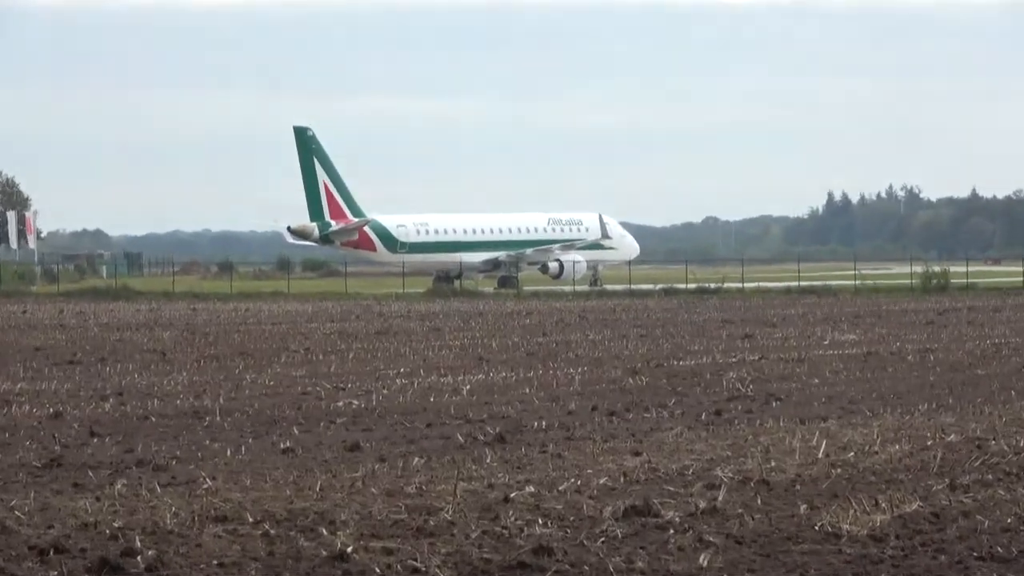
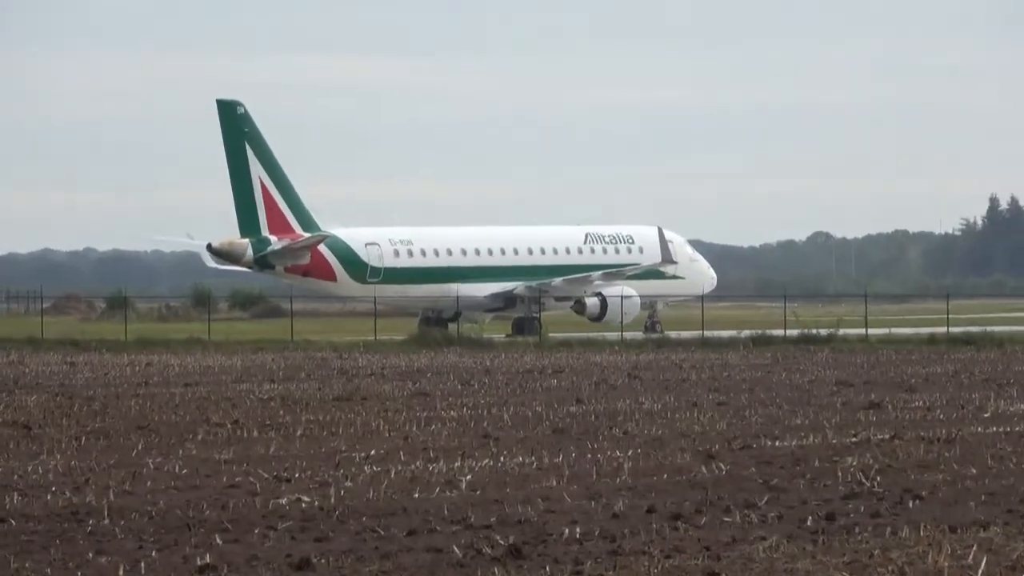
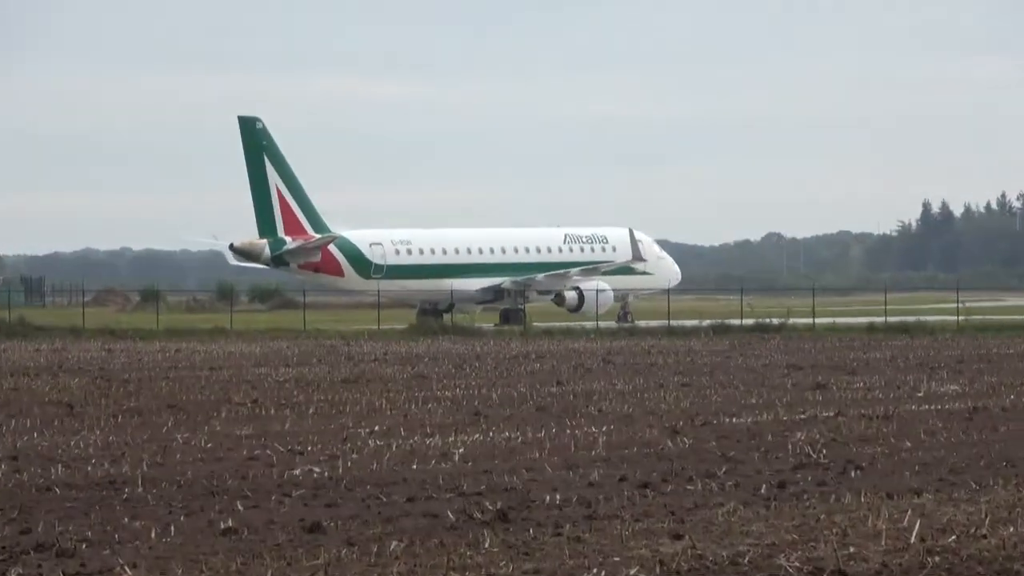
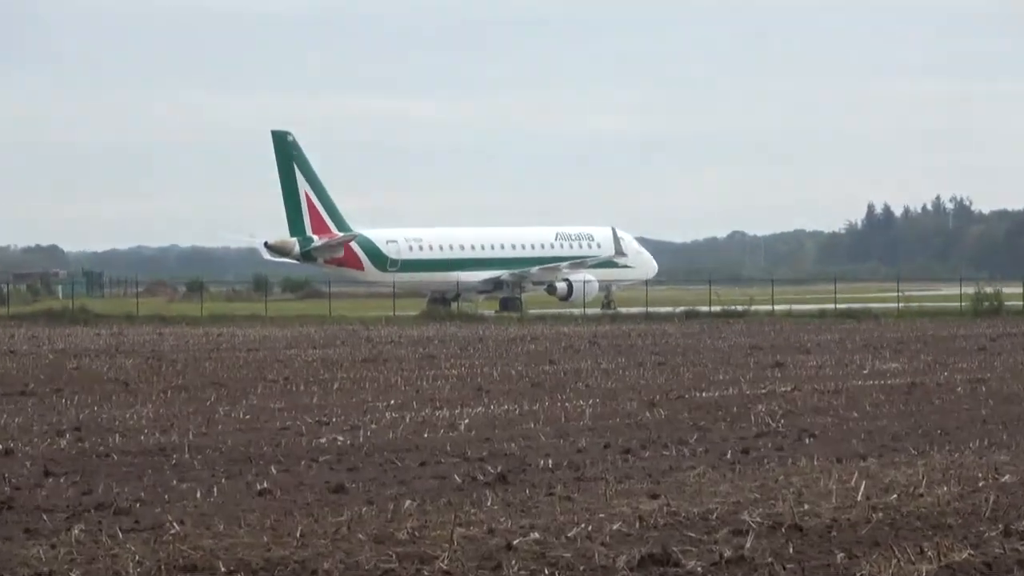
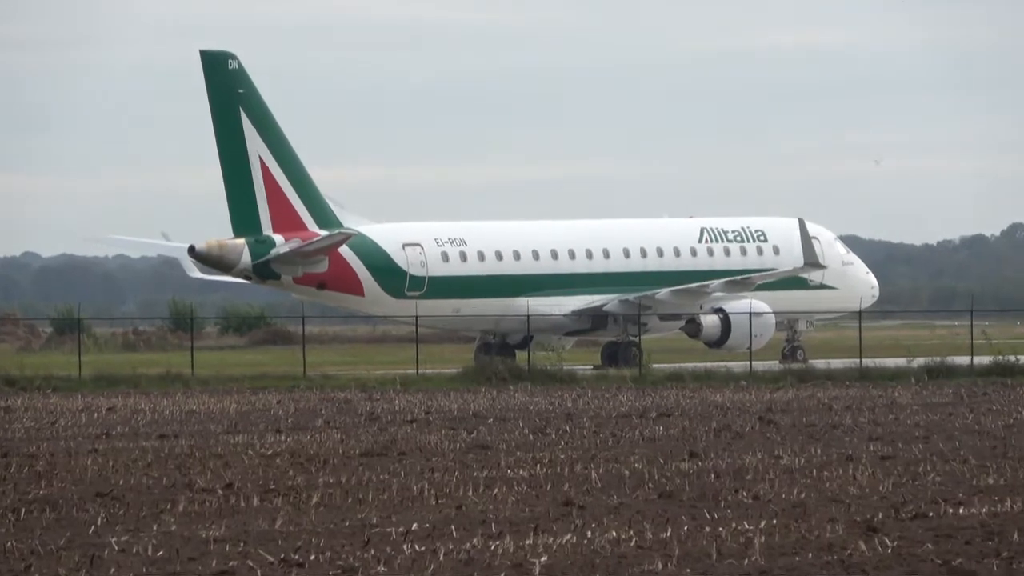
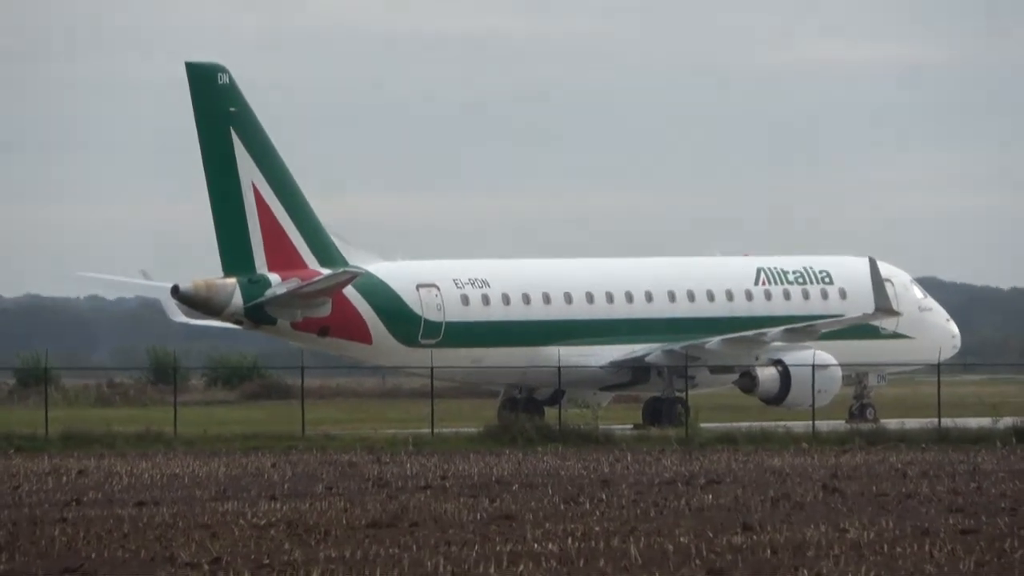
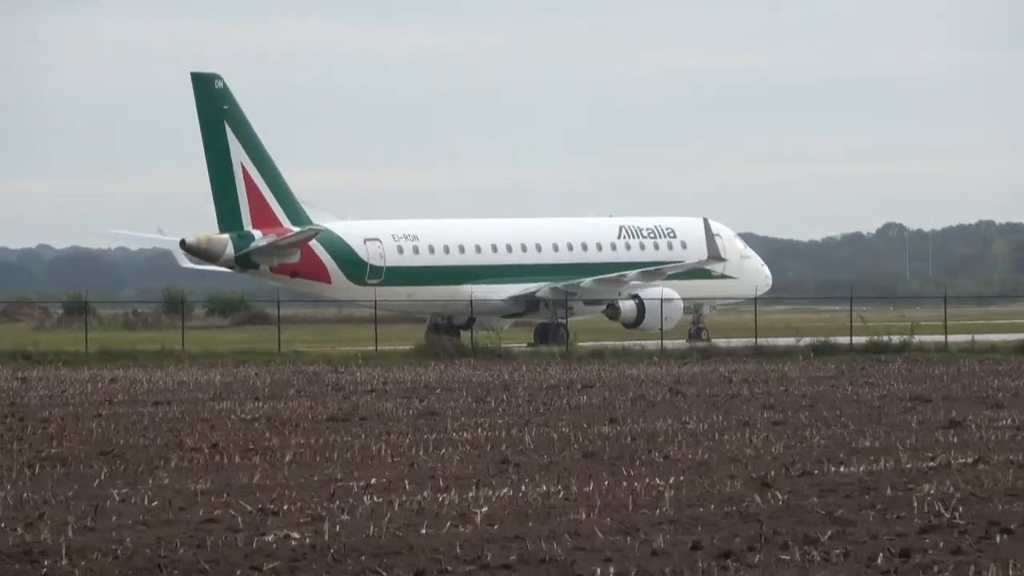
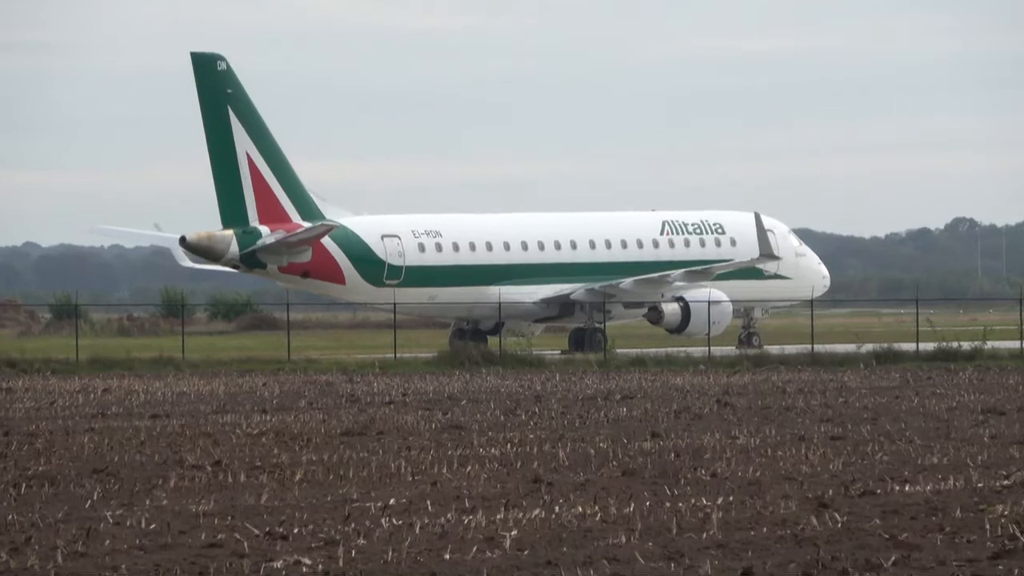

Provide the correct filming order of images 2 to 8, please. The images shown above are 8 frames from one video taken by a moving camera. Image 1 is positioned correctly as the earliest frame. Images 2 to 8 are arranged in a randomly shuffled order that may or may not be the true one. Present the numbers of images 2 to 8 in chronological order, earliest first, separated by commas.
4, 3, 2, 7, 8, 5, 6
